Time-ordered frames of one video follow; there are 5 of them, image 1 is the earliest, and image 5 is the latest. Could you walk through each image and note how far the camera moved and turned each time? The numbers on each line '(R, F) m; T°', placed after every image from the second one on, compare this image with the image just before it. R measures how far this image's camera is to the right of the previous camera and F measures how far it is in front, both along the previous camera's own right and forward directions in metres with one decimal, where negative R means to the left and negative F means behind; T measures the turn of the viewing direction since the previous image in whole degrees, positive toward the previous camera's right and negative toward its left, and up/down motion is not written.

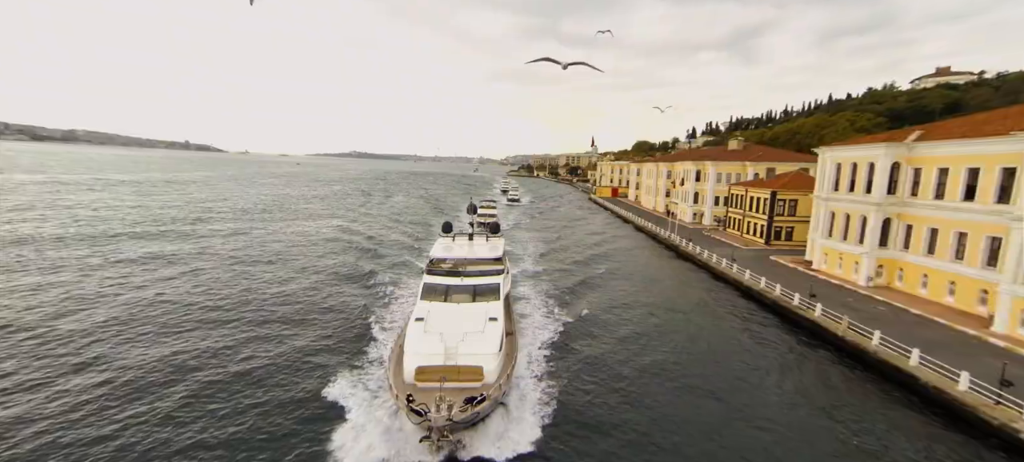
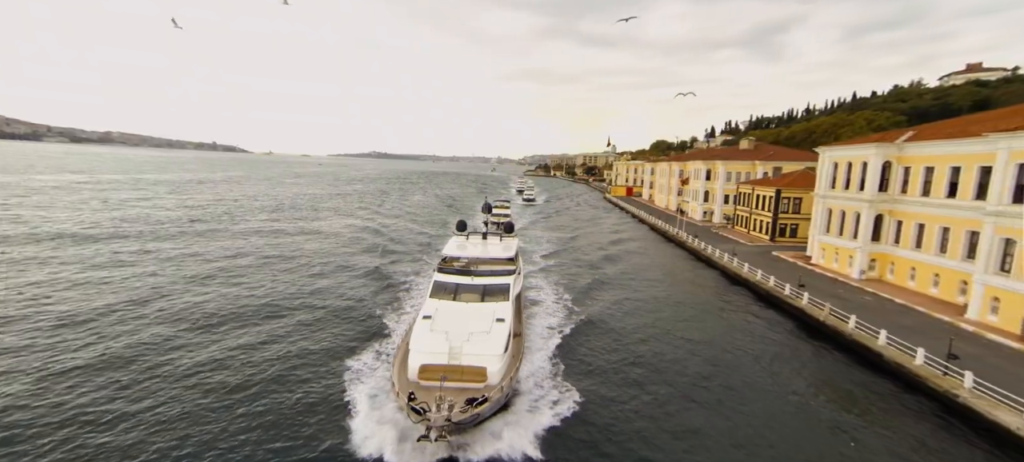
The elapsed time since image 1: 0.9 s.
(+0.3, -2.0) m; -2°
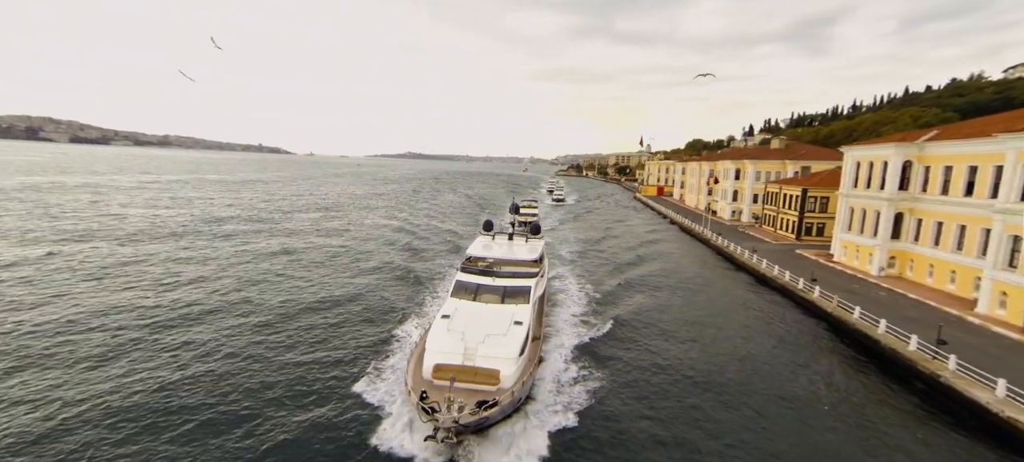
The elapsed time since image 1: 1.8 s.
(+0.3, -1.9) m; -4°
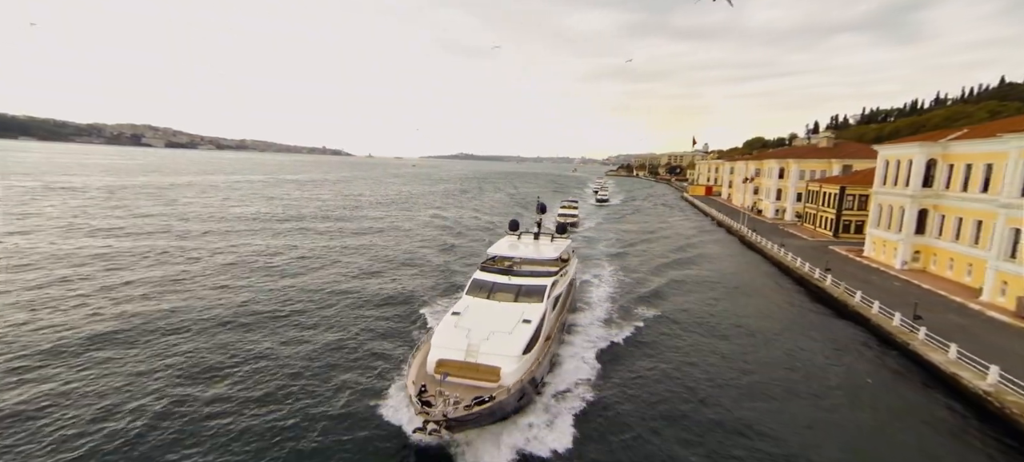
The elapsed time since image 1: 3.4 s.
(+0.7, -3.5) m; -6°
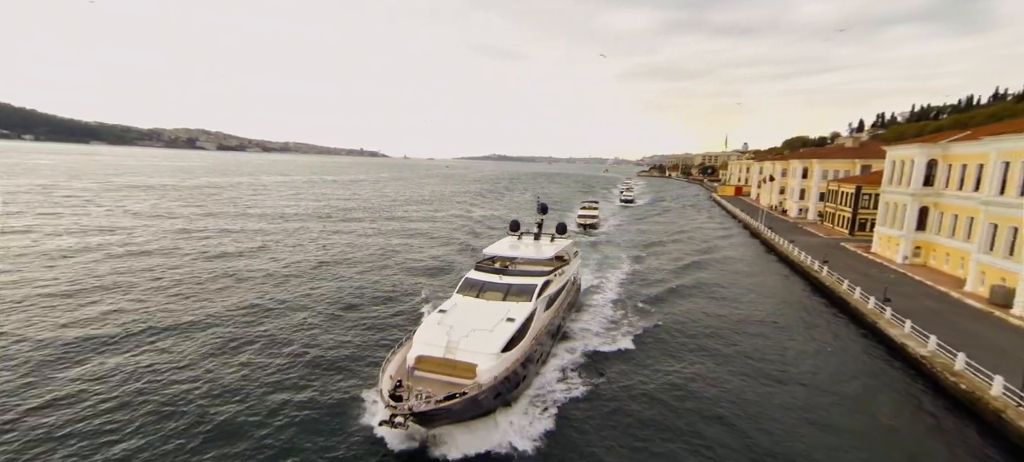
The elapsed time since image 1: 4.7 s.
(+0.6, -3.1) m; -4°
